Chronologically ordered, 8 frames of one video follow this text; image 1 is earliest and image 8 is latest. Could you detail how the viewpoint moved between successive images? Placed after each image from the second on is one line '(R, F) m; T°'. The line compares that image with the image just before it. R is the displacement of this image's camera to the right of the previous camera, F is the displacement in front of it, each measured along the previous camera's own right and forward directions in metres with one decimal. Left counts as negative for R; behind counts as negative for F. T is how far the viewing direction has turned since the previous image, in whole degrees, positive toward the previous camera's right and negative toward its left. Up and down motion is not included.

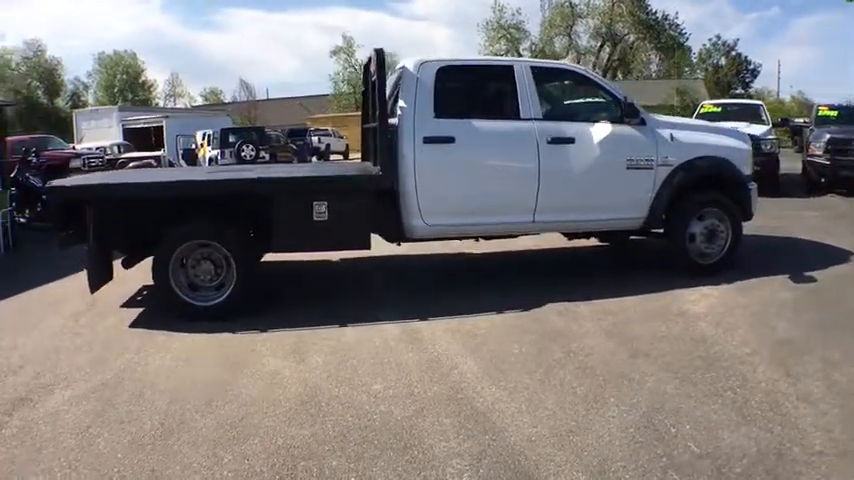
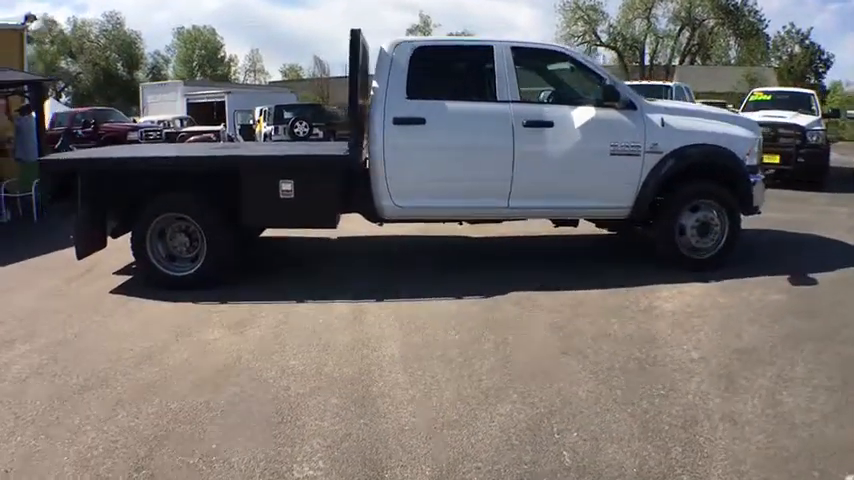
(+1.5, +0.3) m; -9°
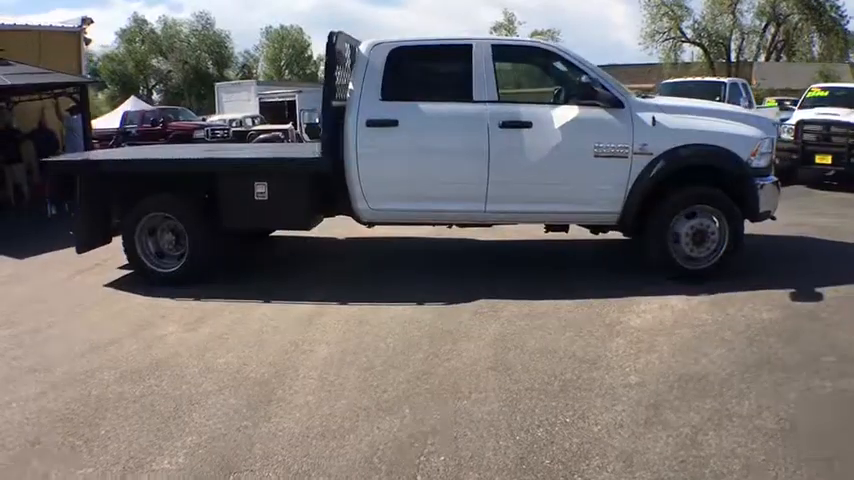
(+1.6, +0.3) m; -10°
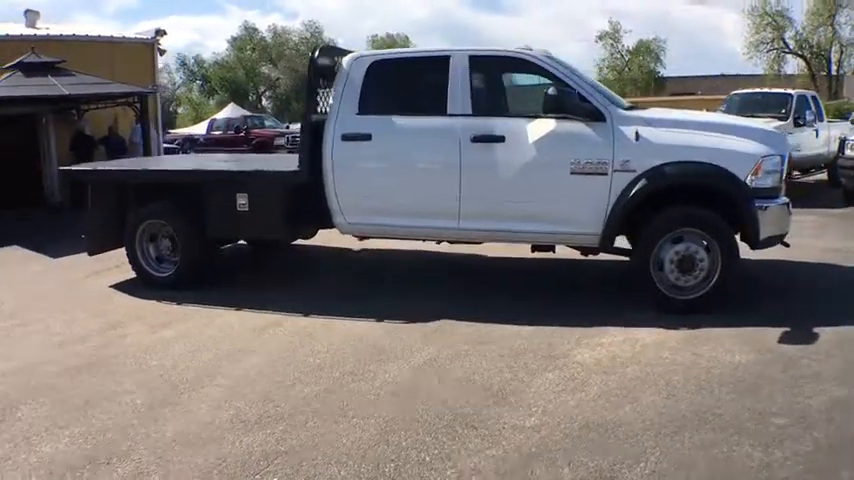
(+1.8, +0.4) m; -12°
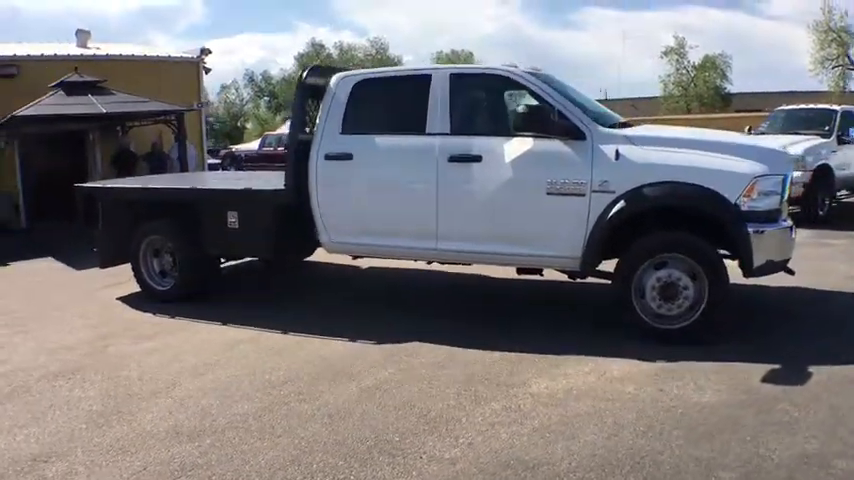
(+1.1, +0.2) m; -8°
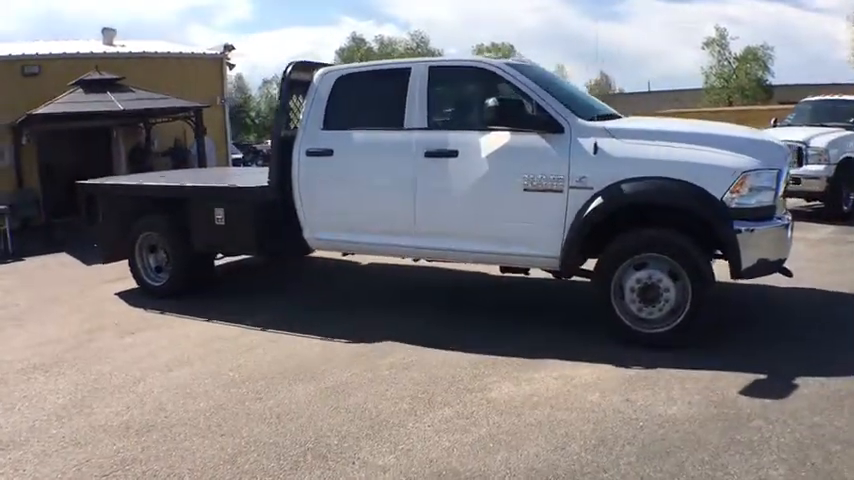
(+0.8, +0.2) m; -5°
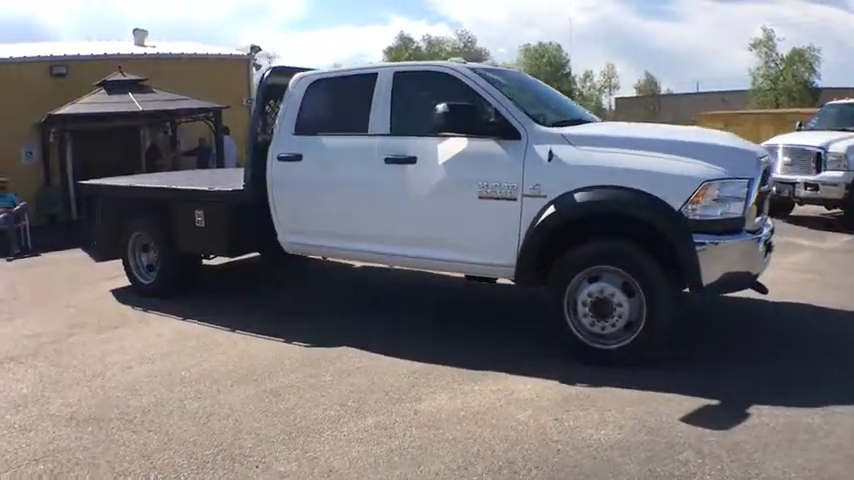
(+1.0, +0.2) m; -6°
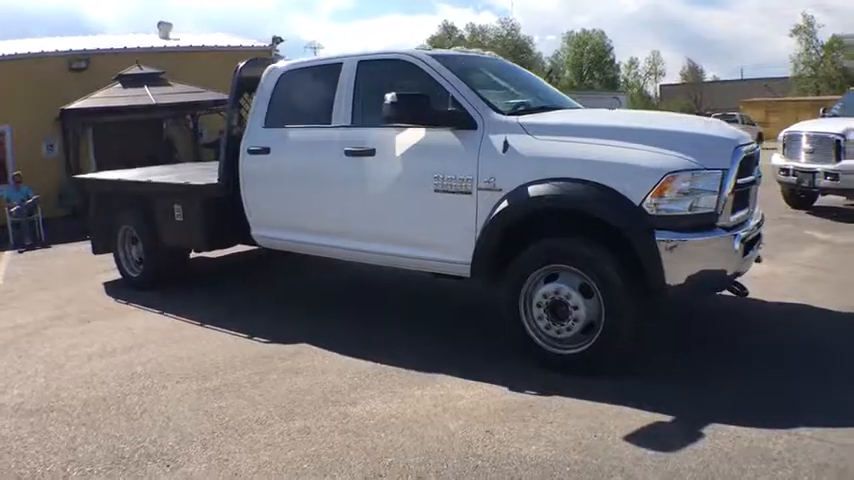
(+0.9, +0.3) m; -6°
